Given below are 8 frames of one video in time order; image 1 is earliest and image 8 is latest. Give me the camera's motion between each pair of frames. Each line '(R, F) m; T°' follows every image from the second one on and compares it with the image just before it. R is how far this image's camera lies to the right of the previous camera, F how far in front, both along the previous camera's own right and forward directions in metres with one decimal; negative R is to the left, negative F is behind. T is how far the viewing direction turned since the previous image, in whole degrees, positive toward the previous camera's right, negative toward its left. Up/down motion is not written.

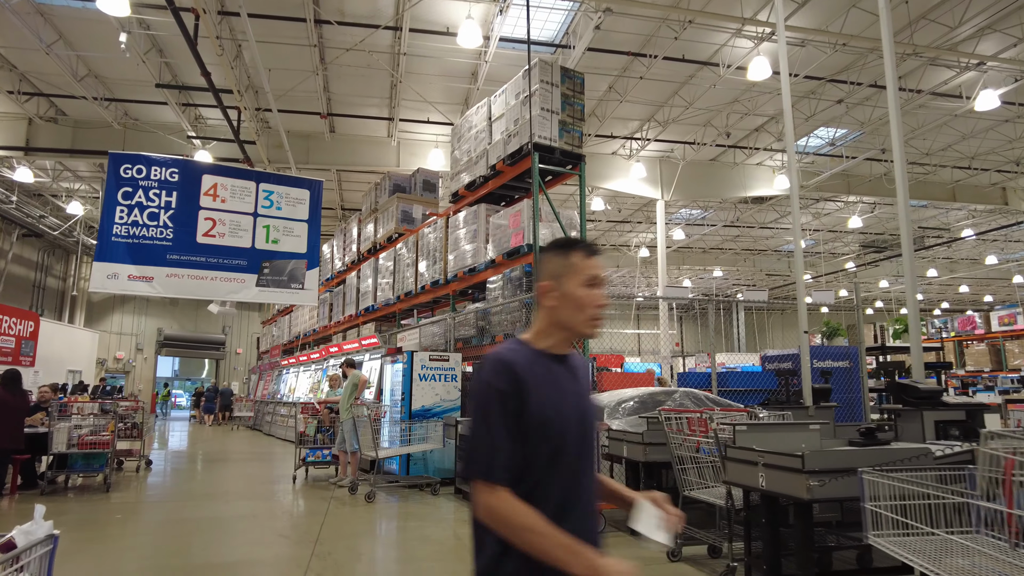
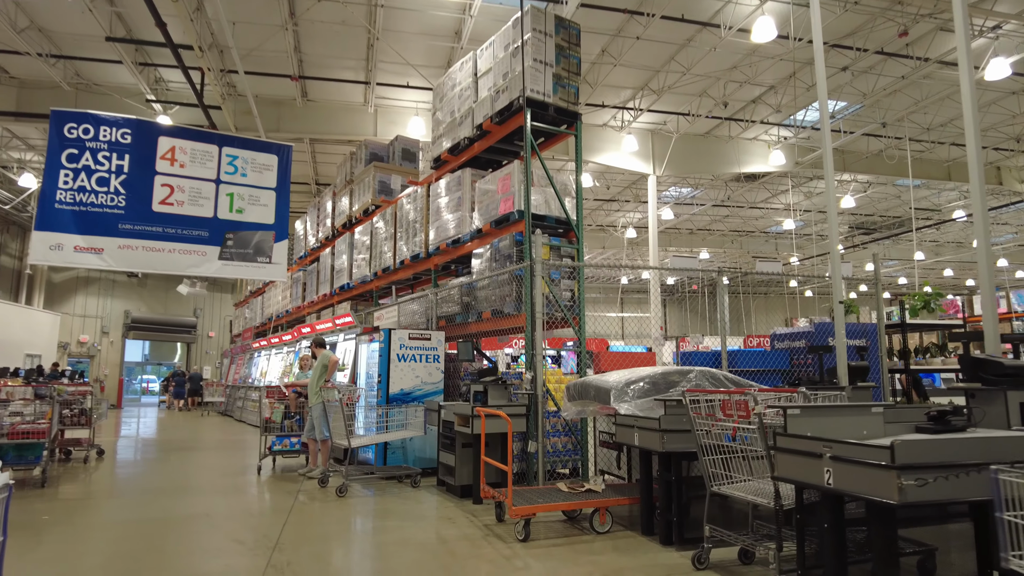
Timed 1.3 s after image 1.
(-0.1, +0.7) m; +2°
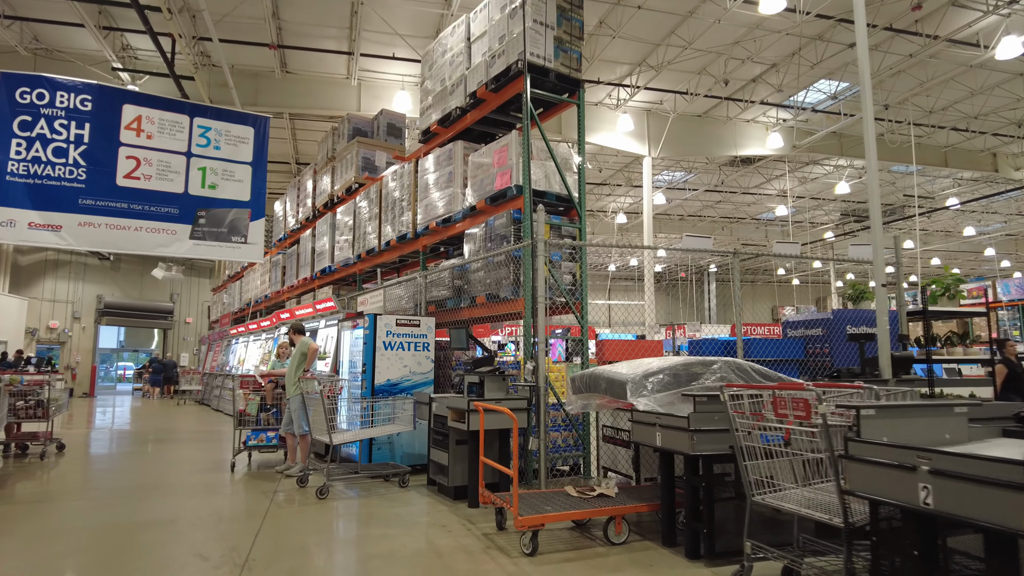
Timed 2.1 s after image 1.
(-0.1, +0.5) m; +1°
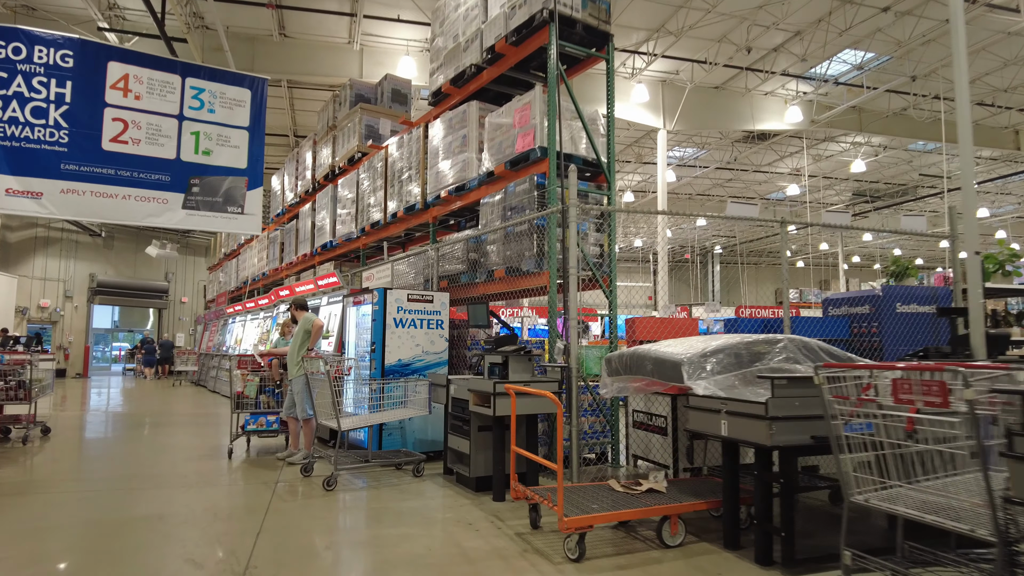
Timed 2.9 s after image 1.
(-0.2, +0.5) m; 0°
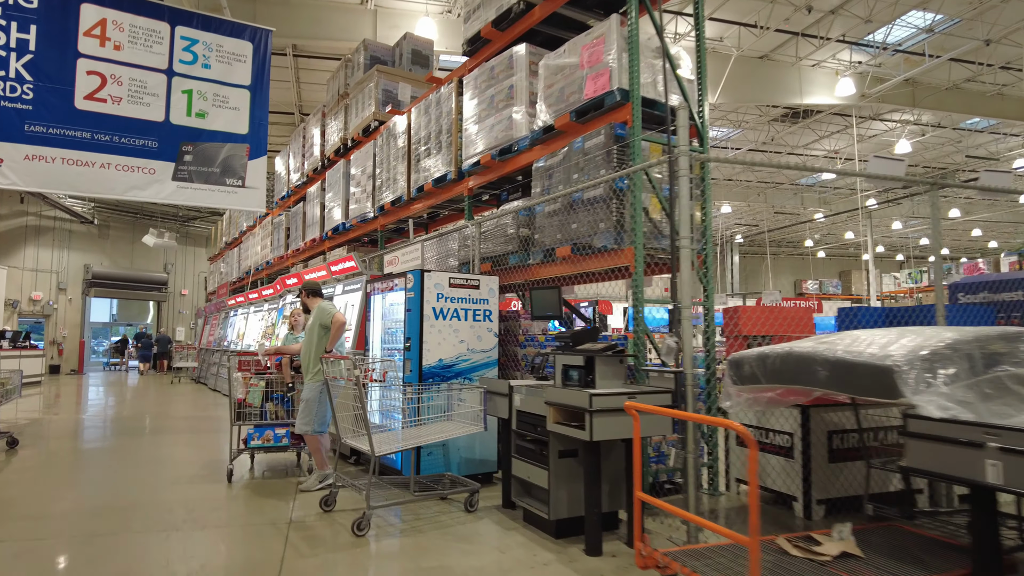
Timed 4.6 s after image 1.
(-0.4, +1.1) m; 0°
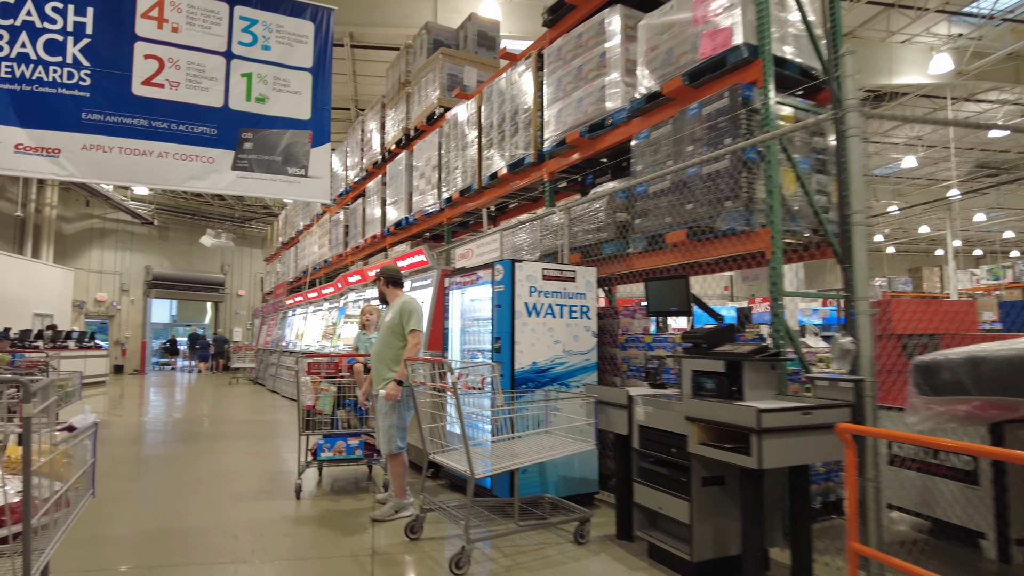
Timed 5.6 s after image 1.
(-0.3, +0.6) m; -4°
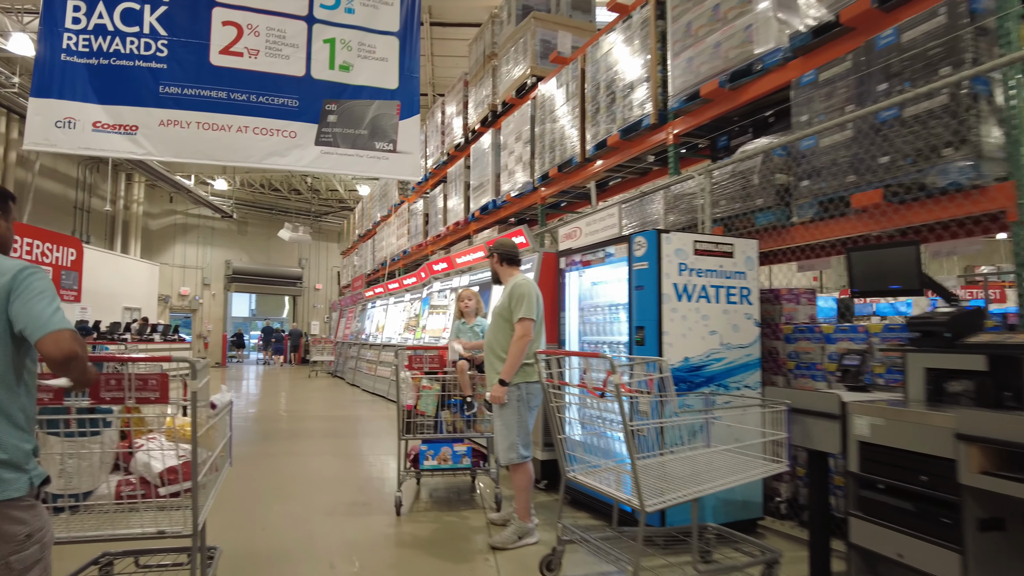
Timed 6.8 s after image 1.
(-0.4, +0.6) m; -6°
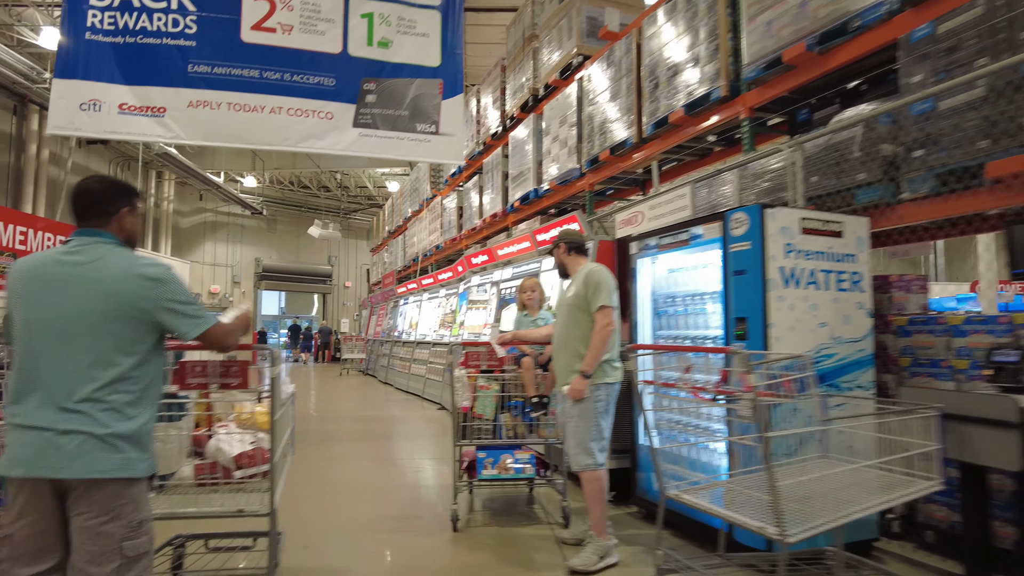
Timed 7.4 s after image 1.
(-0.2, +0.4) m; -2°
